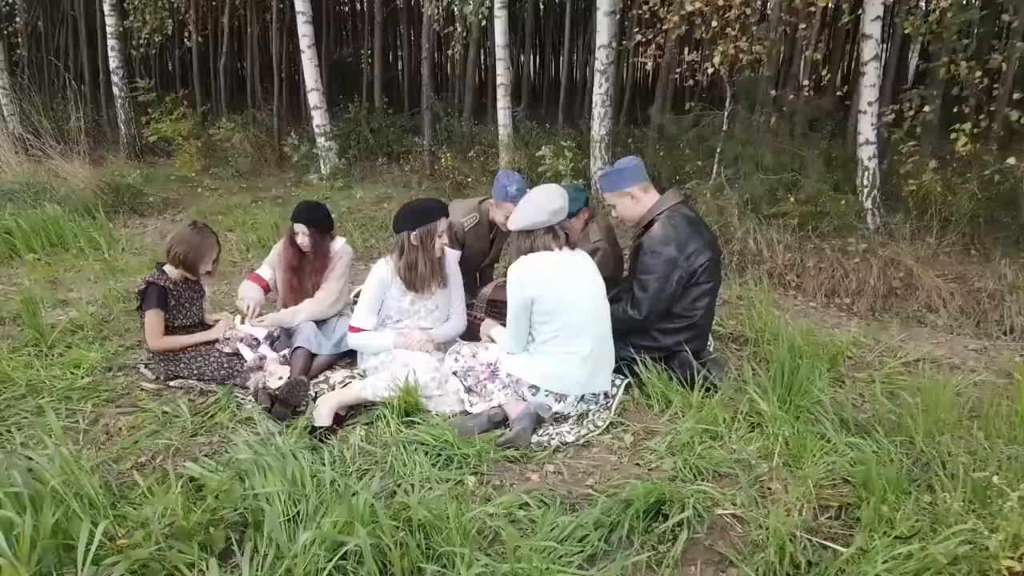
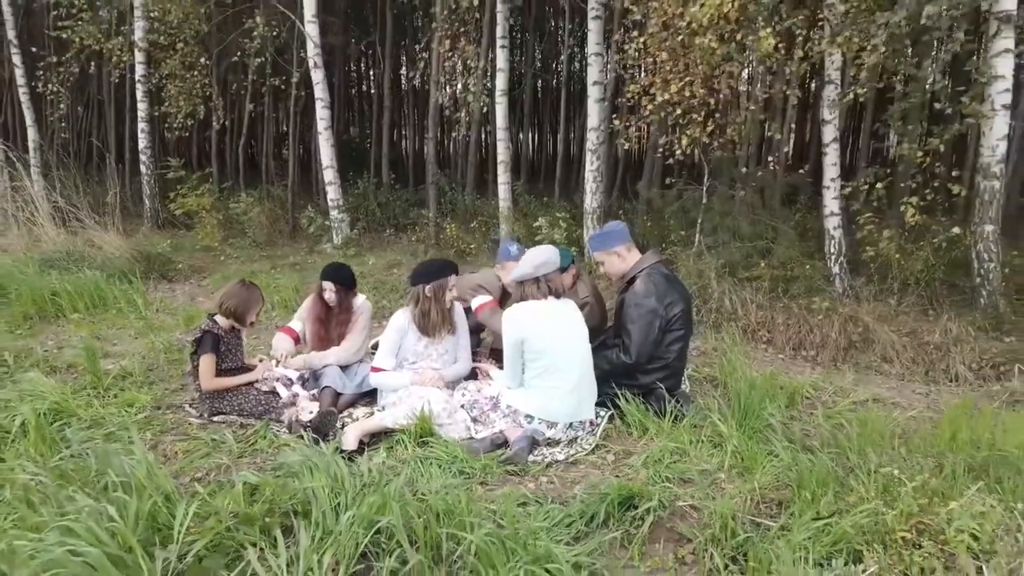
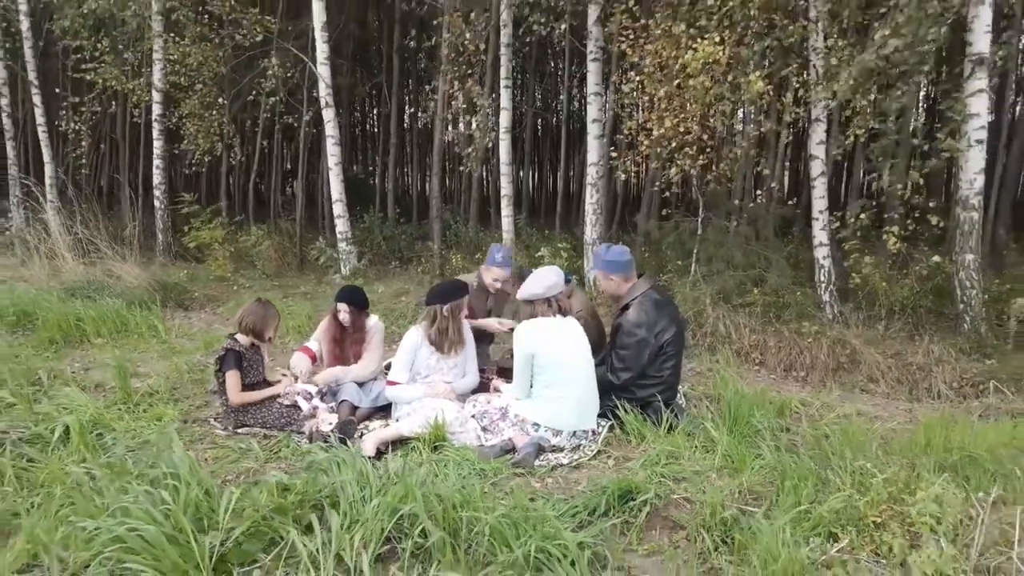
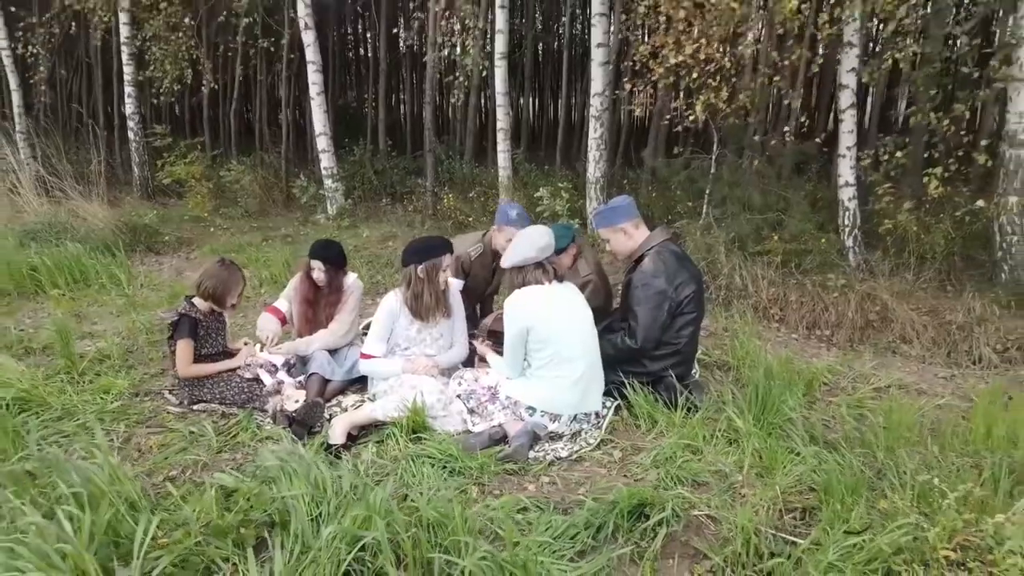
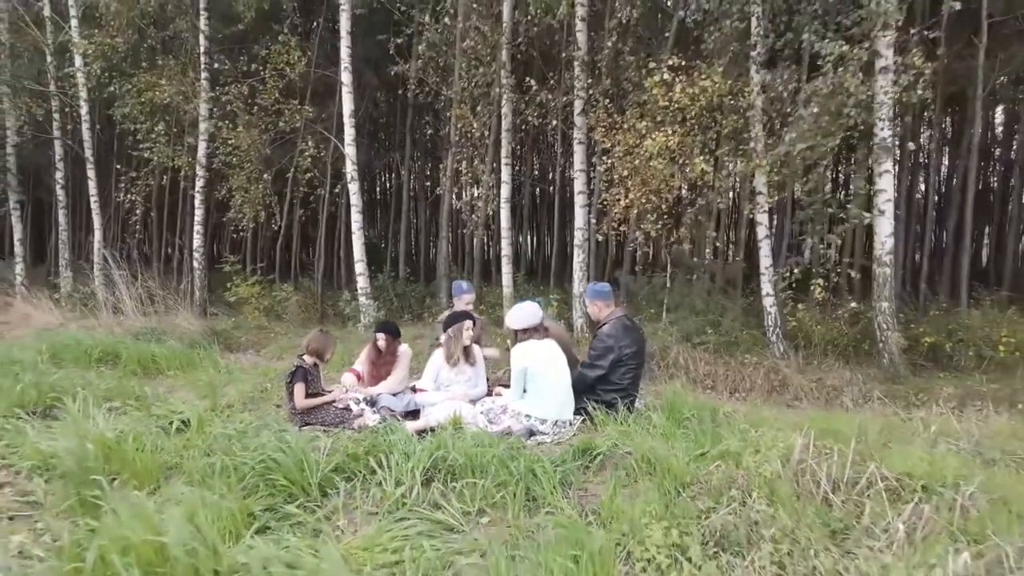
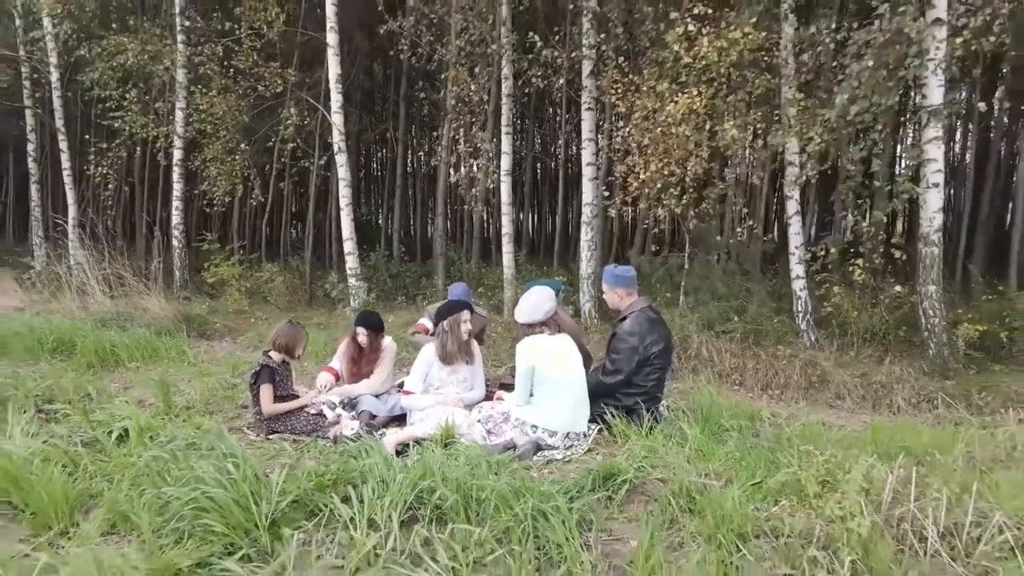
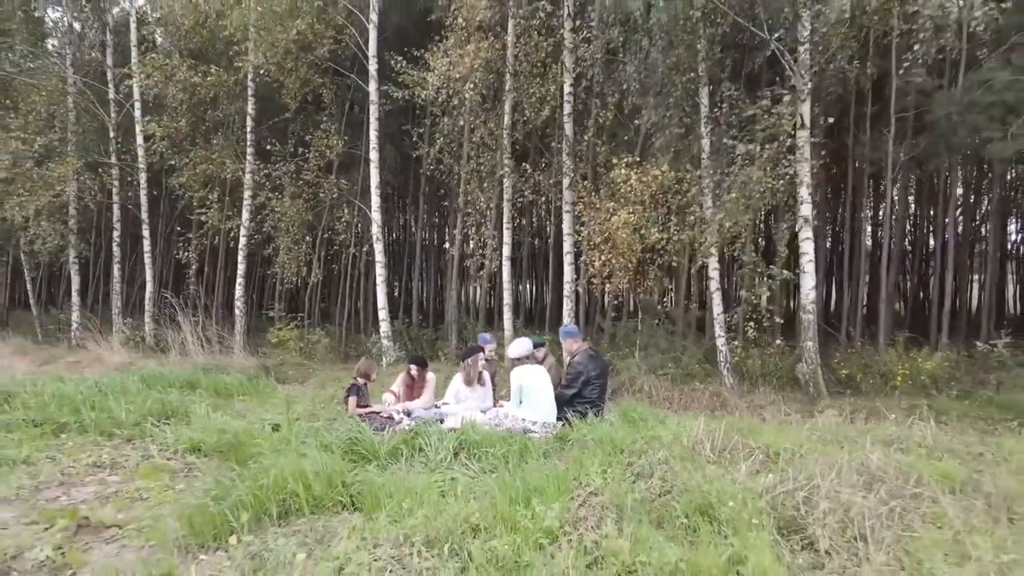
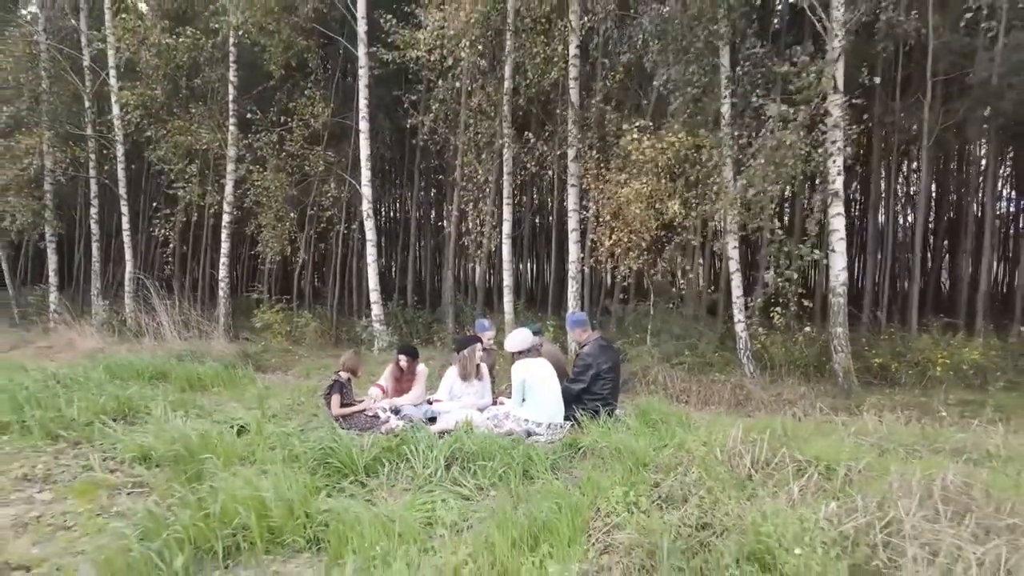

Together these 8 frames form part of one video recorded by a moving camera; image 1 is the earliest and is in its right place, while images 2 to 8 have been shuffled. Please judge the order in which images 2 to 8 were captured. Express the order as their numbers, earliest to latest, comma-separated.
4, 2, 3, 6, 5, 8, 7
